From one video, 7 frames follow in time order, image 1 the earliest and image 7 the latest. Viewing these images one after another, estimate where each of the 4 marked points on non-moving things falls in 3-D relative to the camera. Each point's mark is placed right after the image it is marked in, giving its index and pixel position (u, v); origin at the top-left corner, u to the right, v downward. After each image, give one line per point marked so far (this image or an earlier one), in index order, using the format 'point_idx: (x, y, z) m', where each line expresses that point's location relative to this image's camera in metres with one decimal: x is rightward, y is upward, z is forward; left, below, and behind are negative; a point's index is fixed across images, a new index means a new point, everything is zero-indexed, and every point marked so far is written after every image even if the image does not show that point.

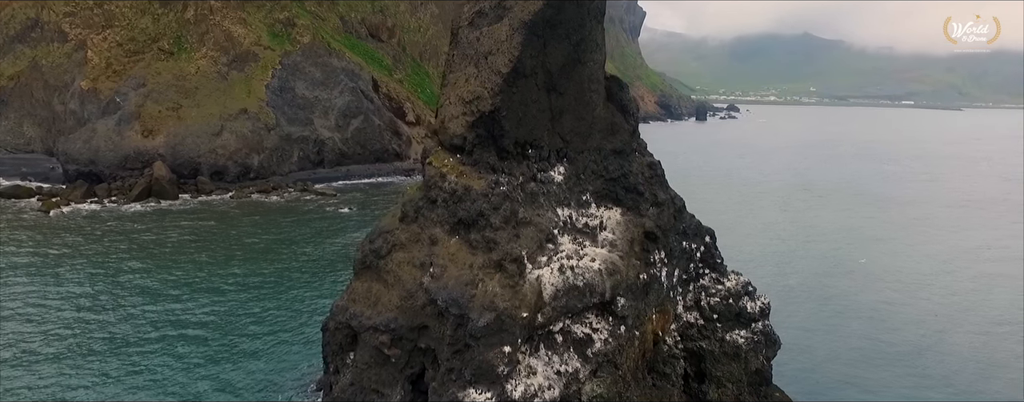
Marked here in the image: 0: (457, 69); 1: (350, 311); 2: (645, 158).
0: (-1.6, +3.5, +17.1) m
1: (-3.9, -2.7, +15.7) m
2: (+4.0, +1.3, +18.9) m
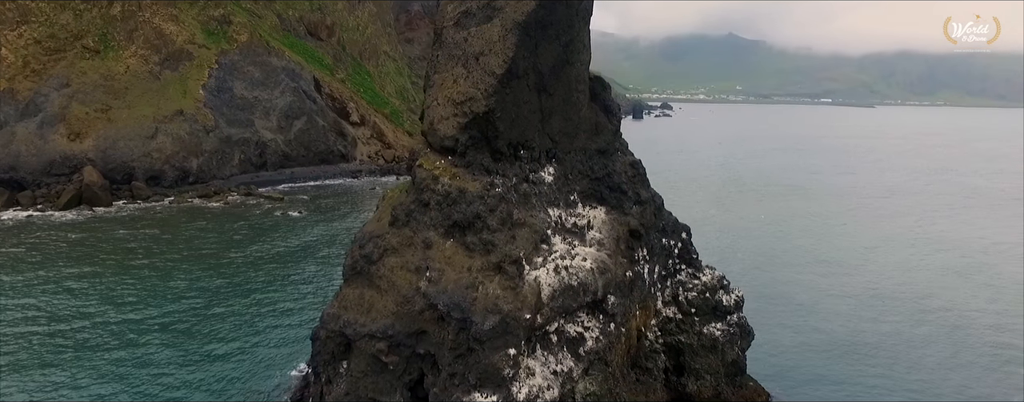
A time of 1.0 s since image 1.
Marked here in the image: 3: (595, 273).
0: (-1.9, +3.5, +16.9) m
1: (-4.0, -2.8, +15.3) m
2: (+3.5, +1.3, +19.2) m
3: (+2.1, -1.8, +16.6) m
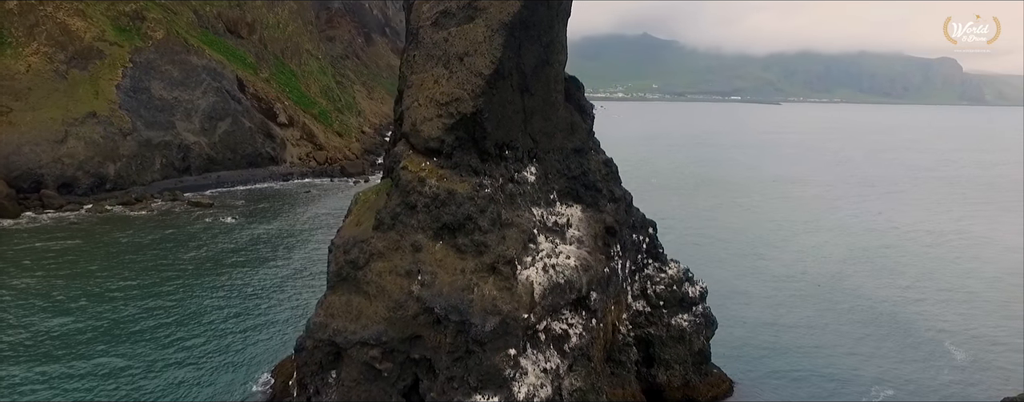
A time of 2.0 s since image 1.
0: (-2.4, +3.4, +16.6) m
1: (-4.2, -2.9, +14.8) m
2: (+2.7, +1.4, +19.6) m
3: (+1.8, -1.8, +16.9) m
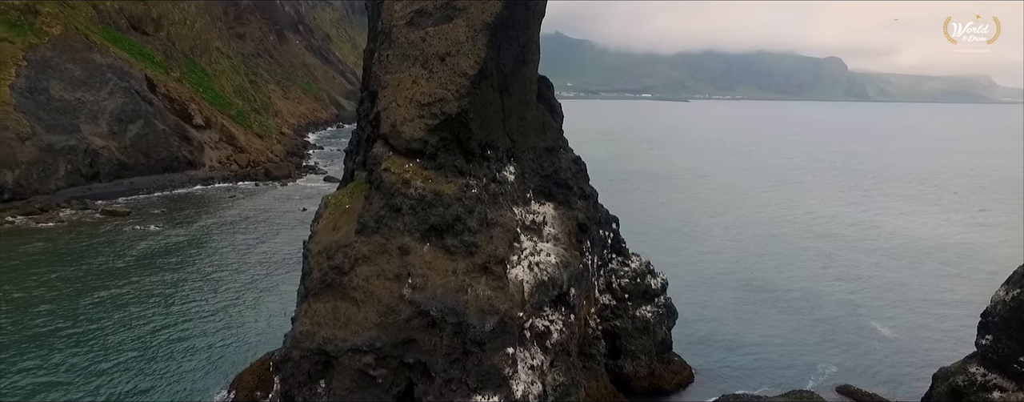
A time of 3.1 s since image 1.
0: (-3.0, +3.4, +16.4) m
1: (-4.3, -3.0, +14.4) m
2: (+1.8, +1.5, +19.9) m
3: (+1.3, -1.7, +17.2) m
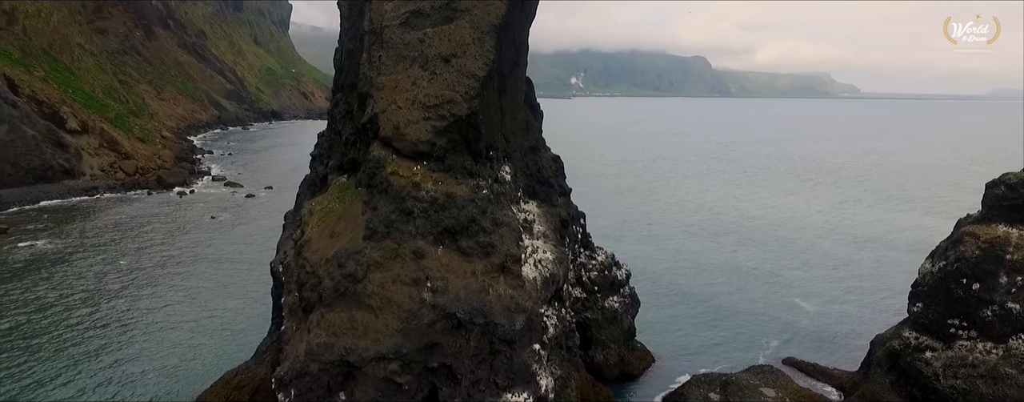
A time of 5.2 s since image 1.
0: (-3.0, +3.3, +16.1) m
1: (-3.7, -3.1, +13.9) m
2: (+1.1, +1.5, +20.4) m
3: (+1.2, -1.7, +17.6) m
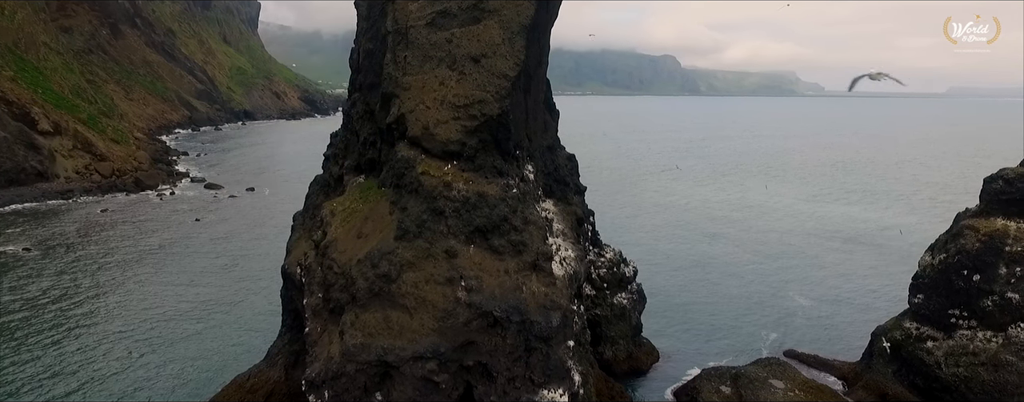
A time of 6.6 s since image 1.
0: (-2.3, +3.3, +16.1) m
1: (-2.9, -3.1, +13.9) m
2: (+1.6, +1.6, +20.6) m
3: (+1.8, -1.6, +17.8) m
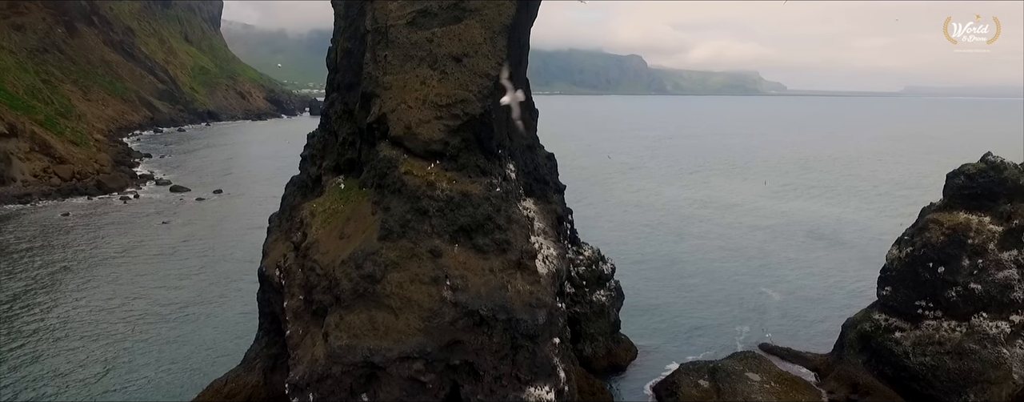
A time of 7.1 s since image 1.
0: (-2.8, +3.3, +16.0) m
1: (-3.2, -3.1, +13.8) m
2: (+0.9, +1.6, +20.7) m
3: (+1.3, -1.6, +18.0) m
